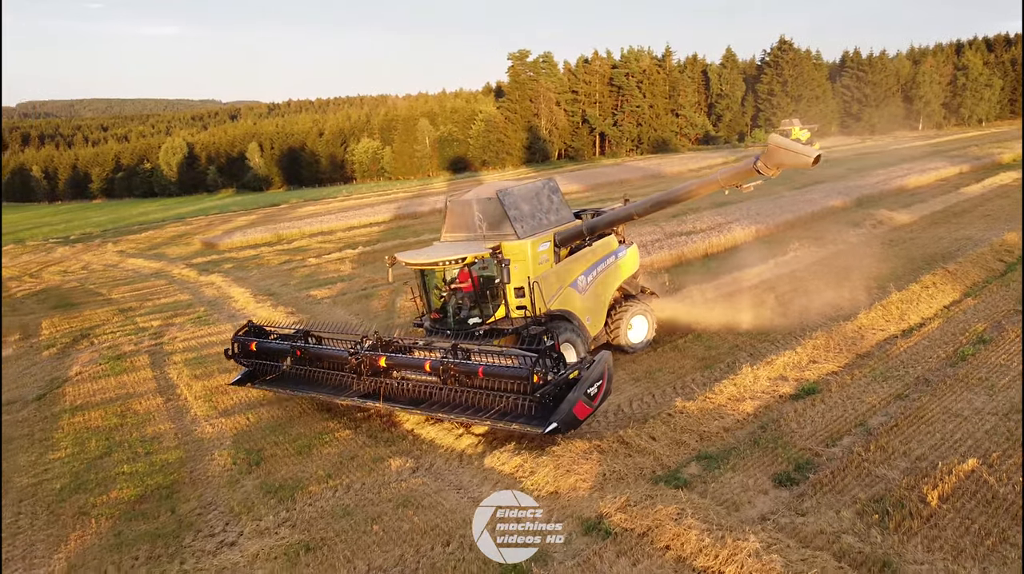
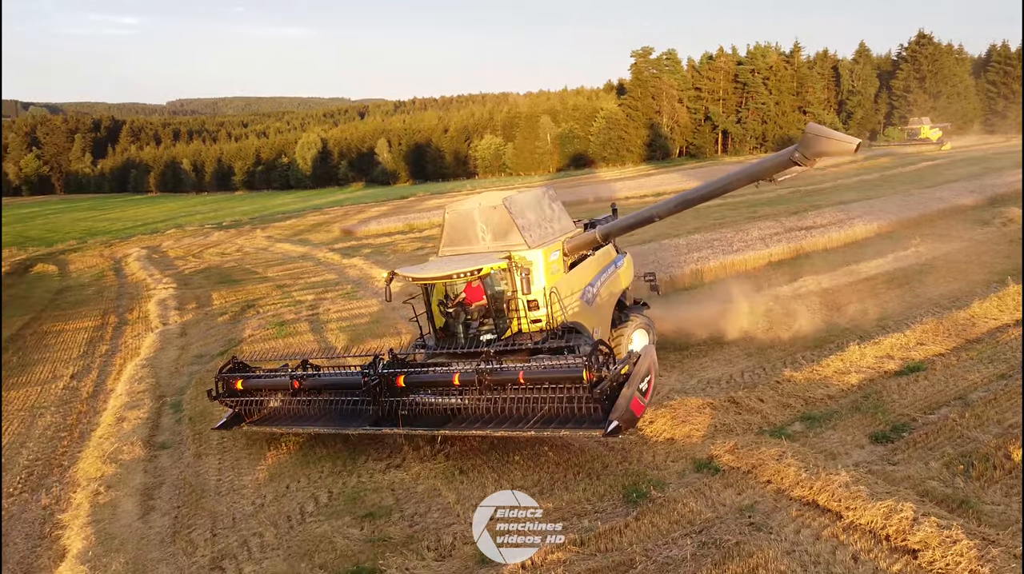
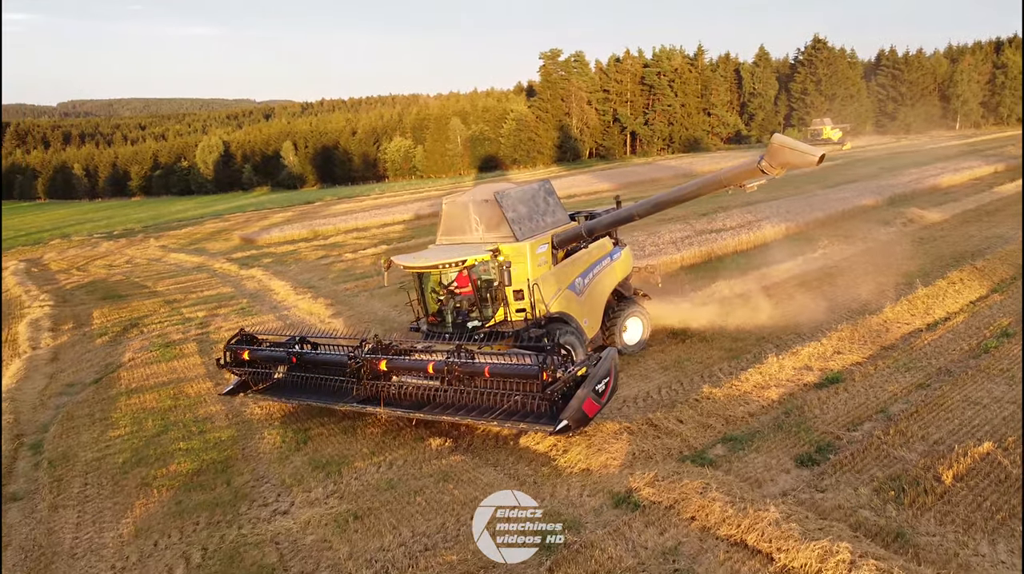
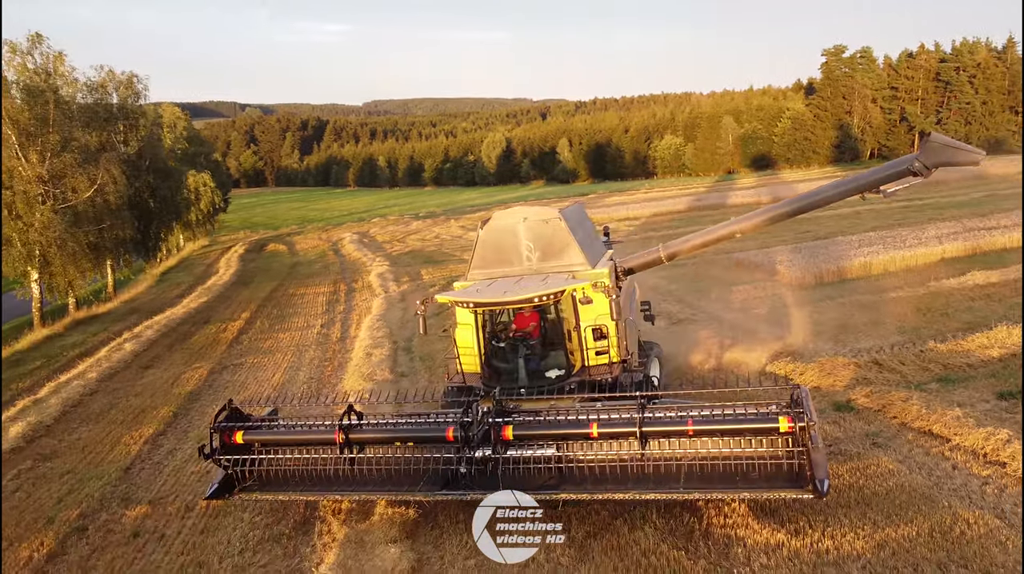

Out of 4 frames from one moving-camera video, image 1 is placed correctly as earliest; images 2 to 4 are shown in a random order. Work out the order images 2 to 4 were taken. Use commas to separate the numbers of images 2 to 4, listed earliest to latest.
3, 2, 4
